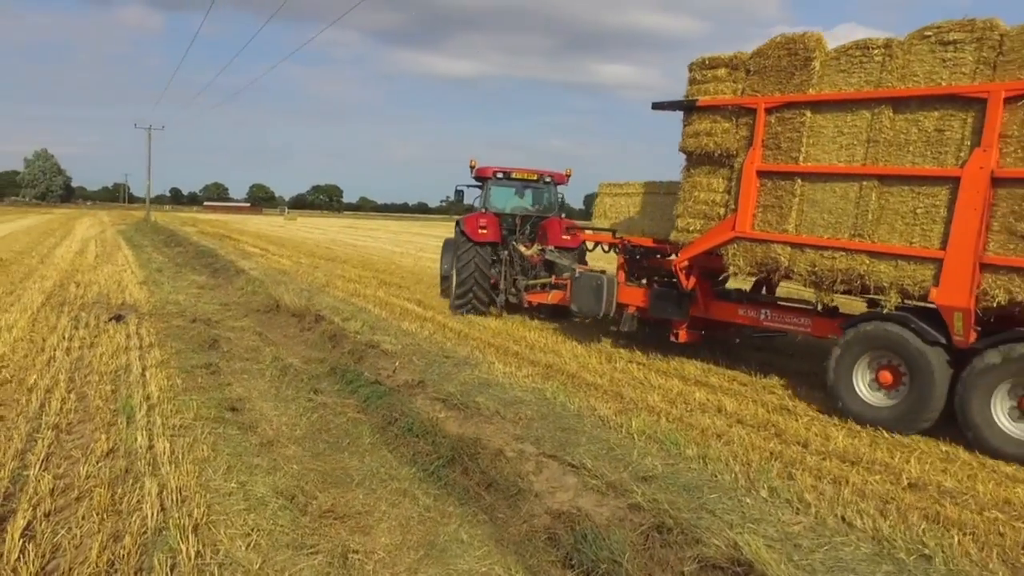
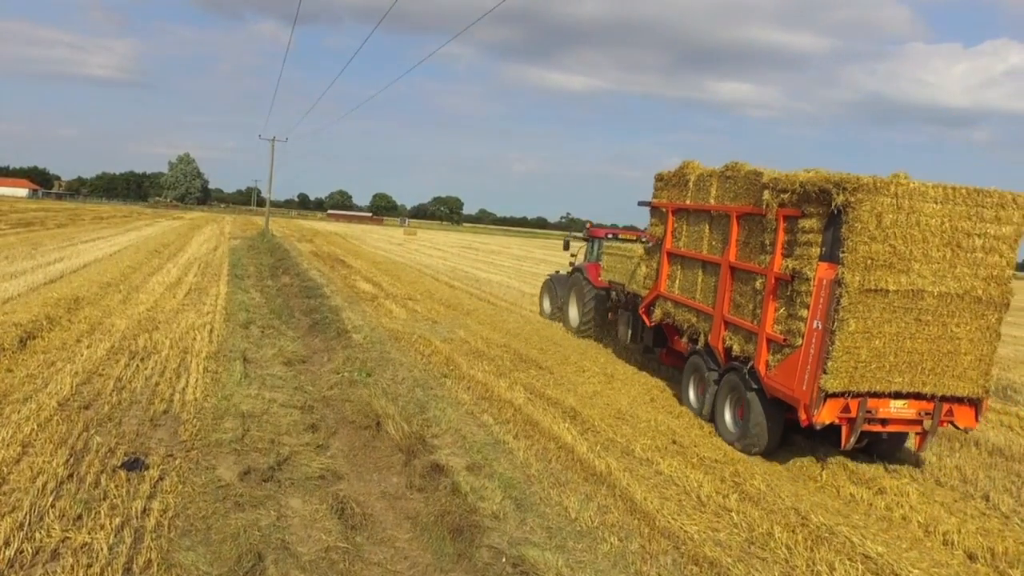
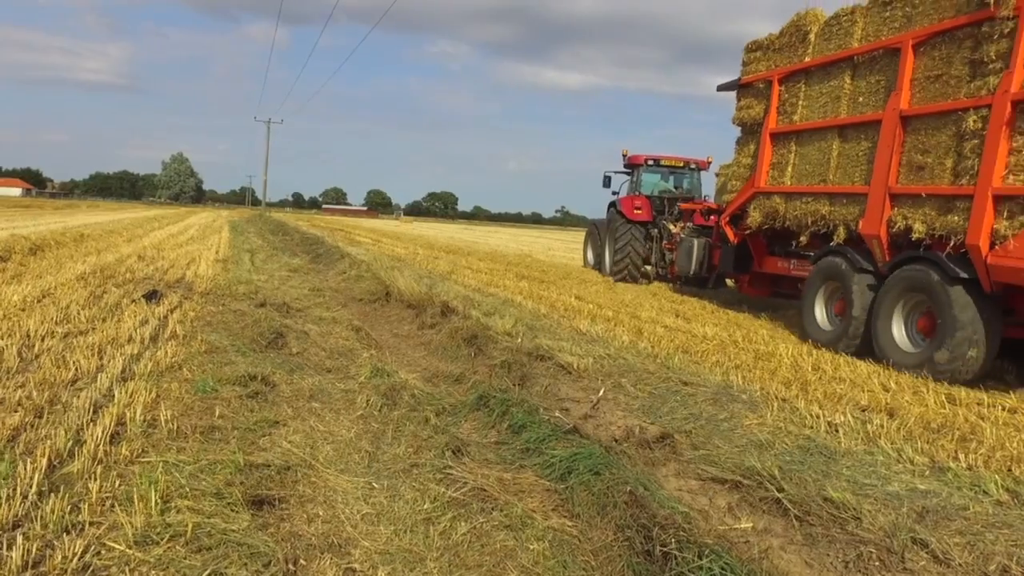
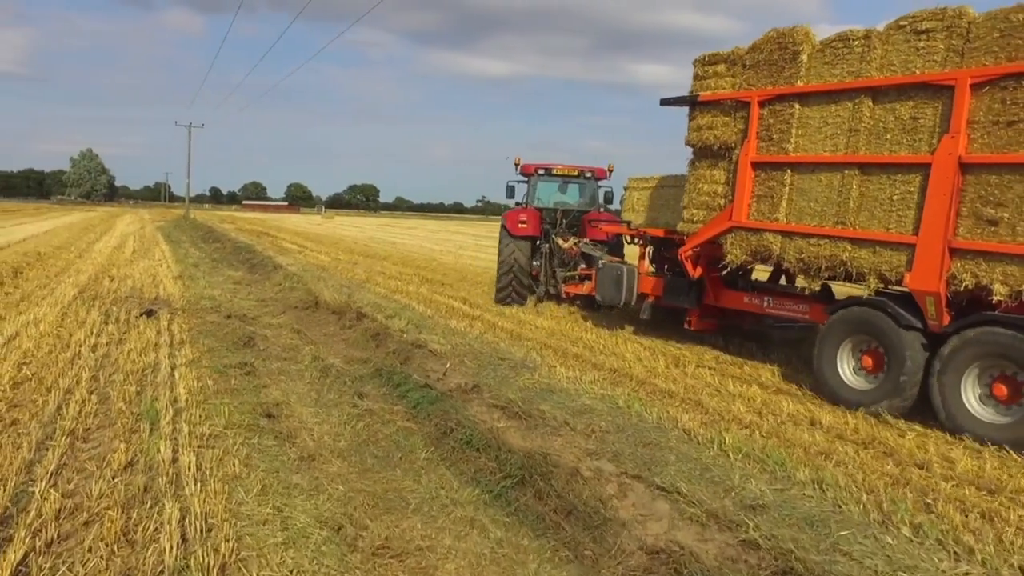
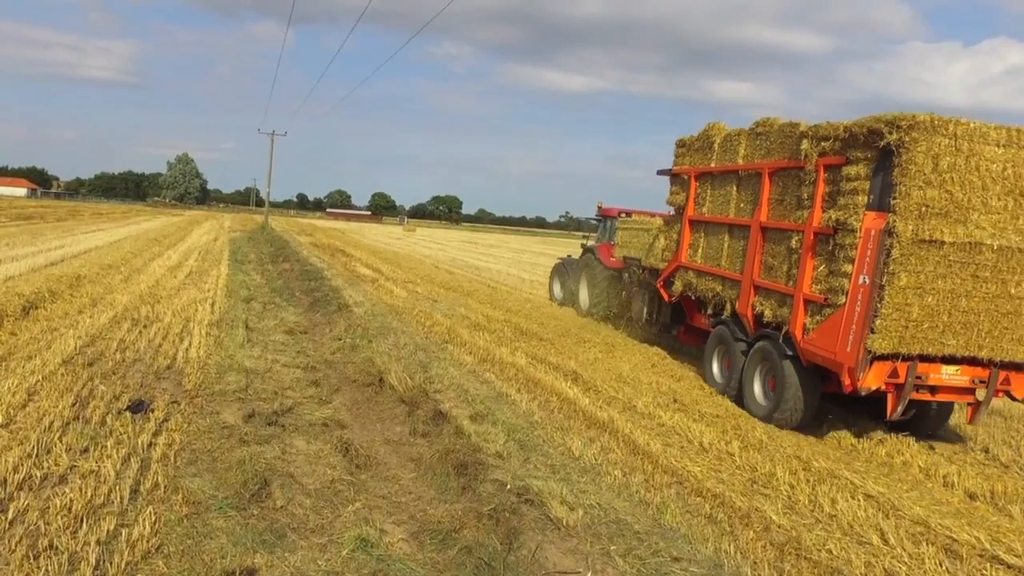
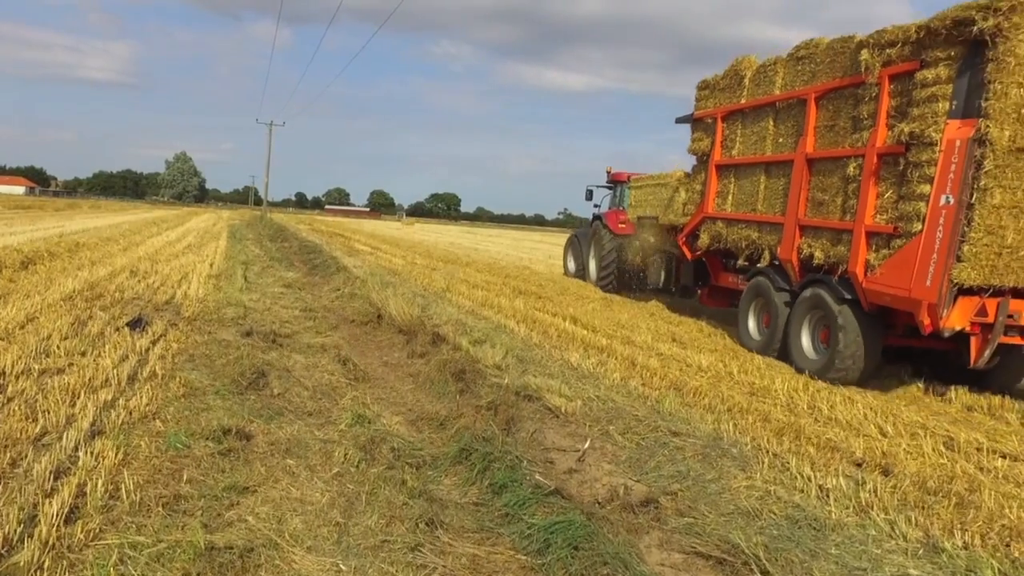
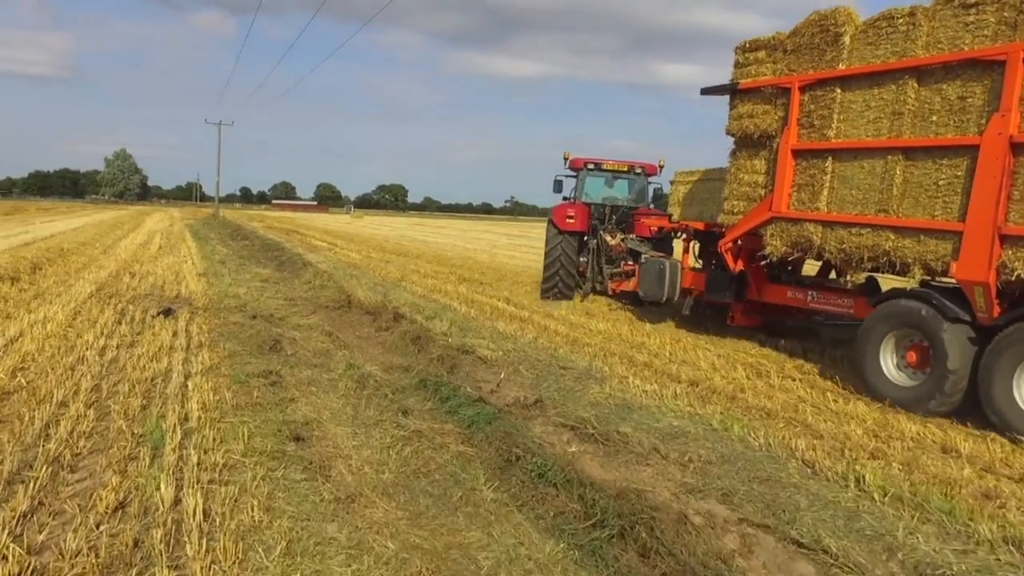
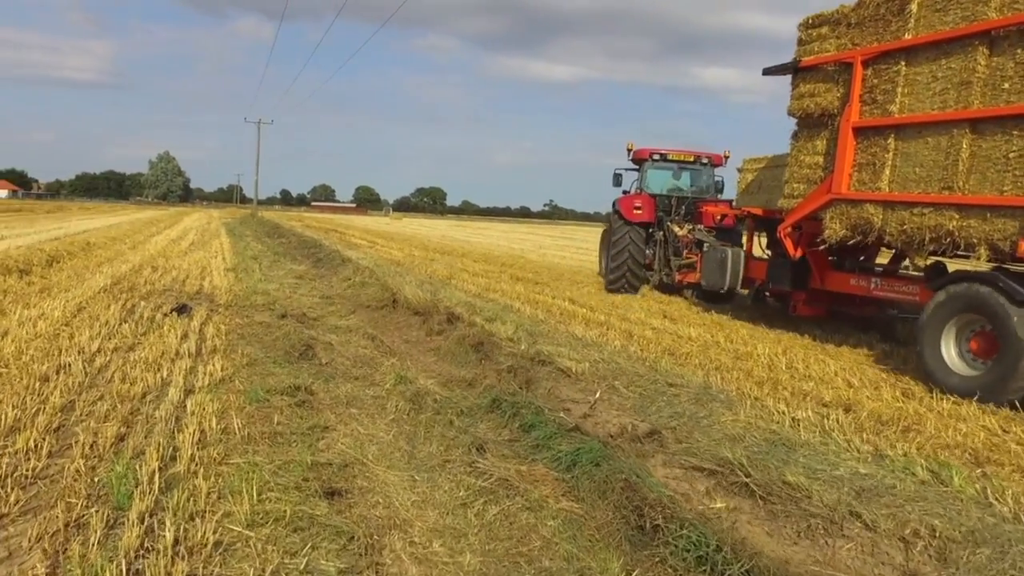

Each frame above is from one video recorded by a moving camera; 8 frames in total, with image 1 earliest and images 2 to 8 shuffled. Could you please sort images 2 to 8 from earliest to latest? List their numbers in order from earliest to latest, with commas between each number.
4, 7, 8, 3, 6, 5, 2
